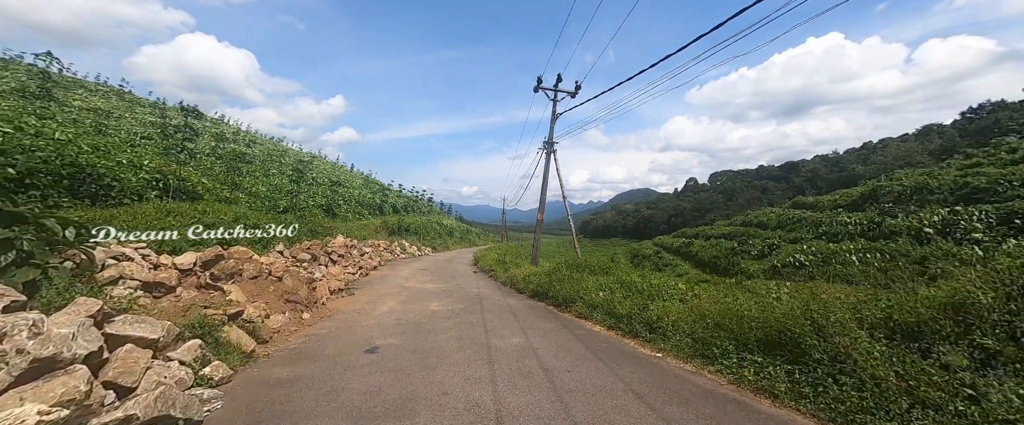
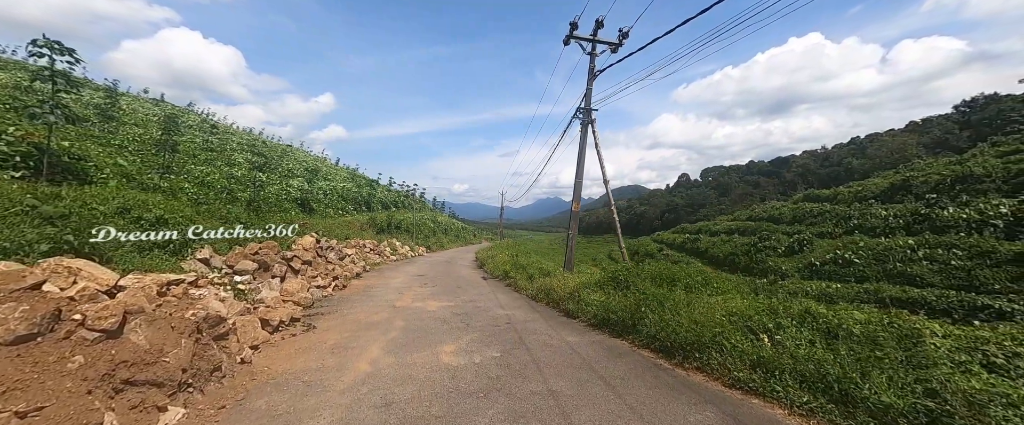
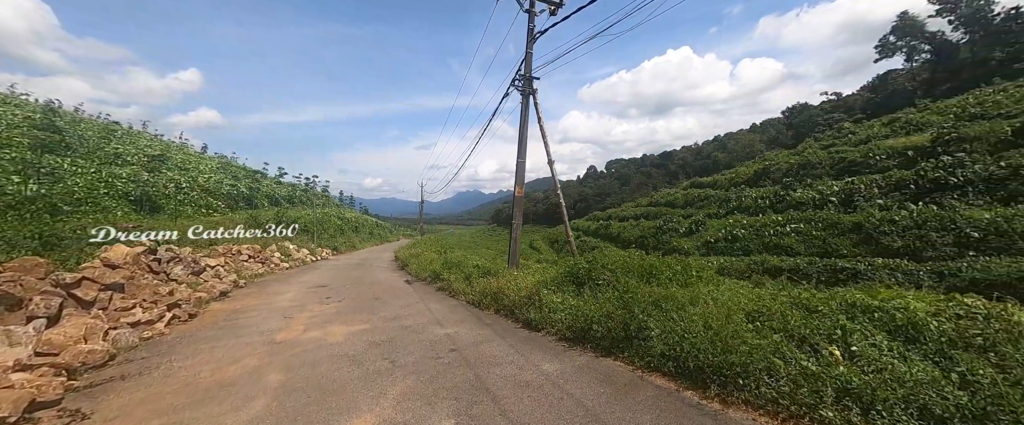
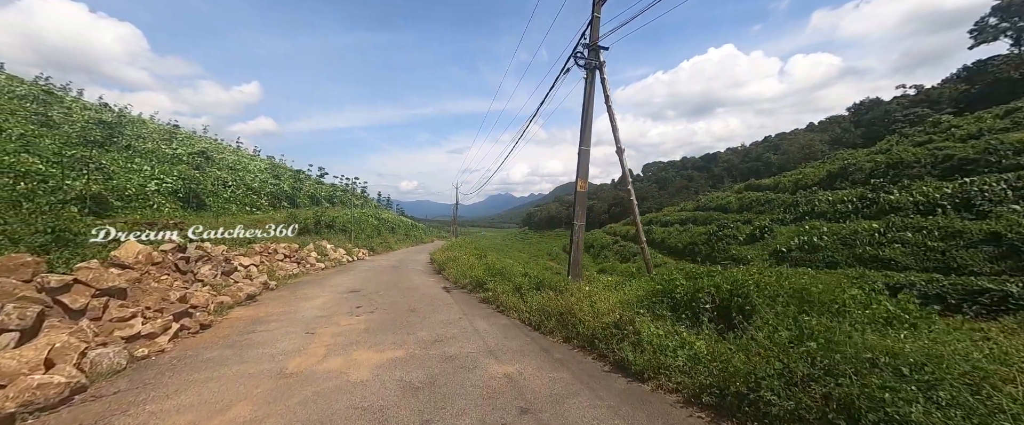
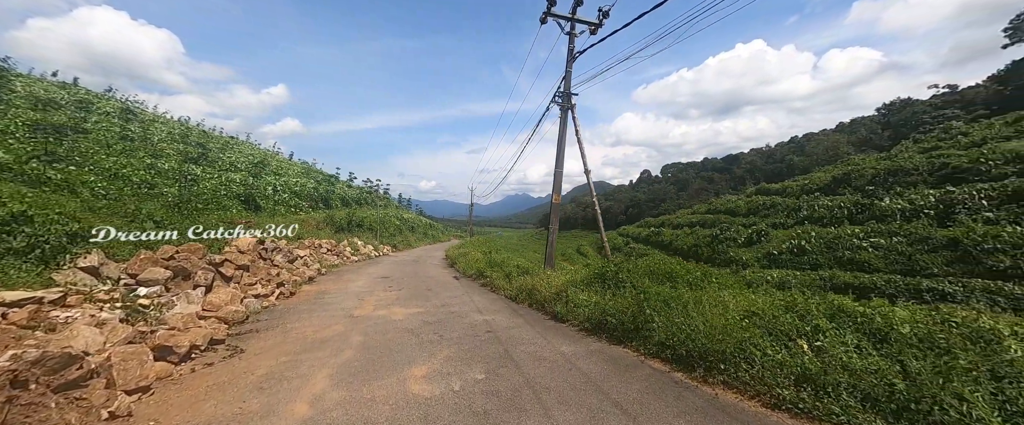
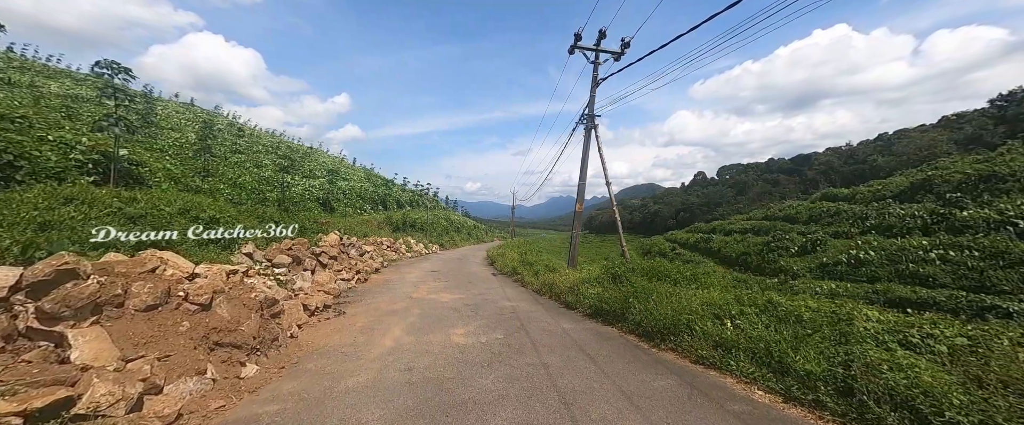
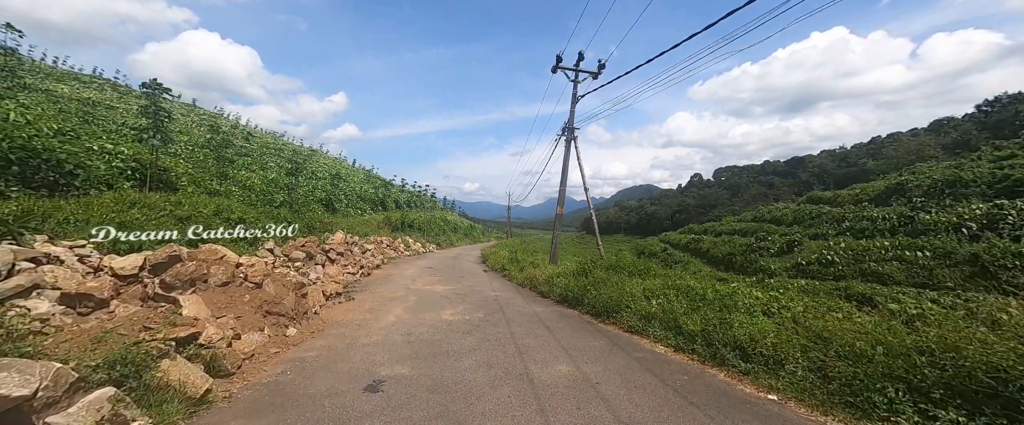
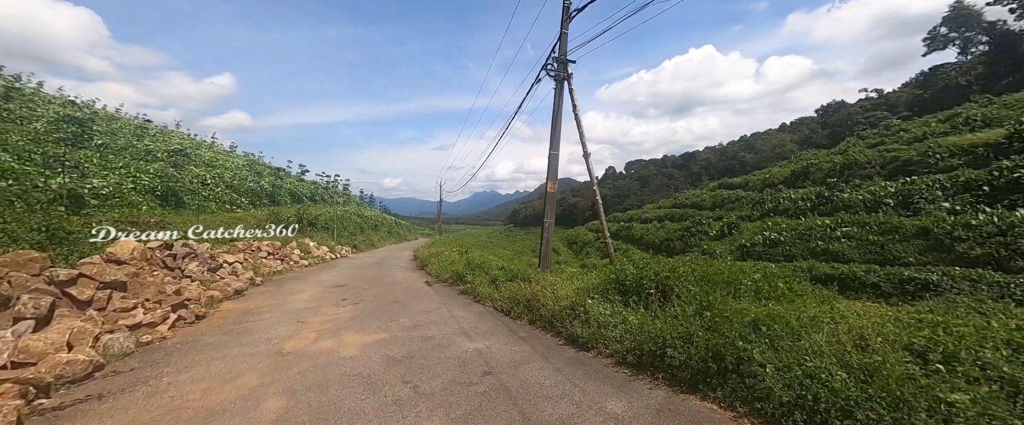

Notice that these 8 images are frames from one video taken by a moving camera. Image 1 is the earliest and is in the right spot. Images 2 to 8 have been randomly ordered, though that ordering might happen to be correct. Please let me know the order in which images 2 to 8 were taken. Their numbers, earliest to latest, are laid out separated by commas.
7, 6, 2, 5, 3, 8, 4
